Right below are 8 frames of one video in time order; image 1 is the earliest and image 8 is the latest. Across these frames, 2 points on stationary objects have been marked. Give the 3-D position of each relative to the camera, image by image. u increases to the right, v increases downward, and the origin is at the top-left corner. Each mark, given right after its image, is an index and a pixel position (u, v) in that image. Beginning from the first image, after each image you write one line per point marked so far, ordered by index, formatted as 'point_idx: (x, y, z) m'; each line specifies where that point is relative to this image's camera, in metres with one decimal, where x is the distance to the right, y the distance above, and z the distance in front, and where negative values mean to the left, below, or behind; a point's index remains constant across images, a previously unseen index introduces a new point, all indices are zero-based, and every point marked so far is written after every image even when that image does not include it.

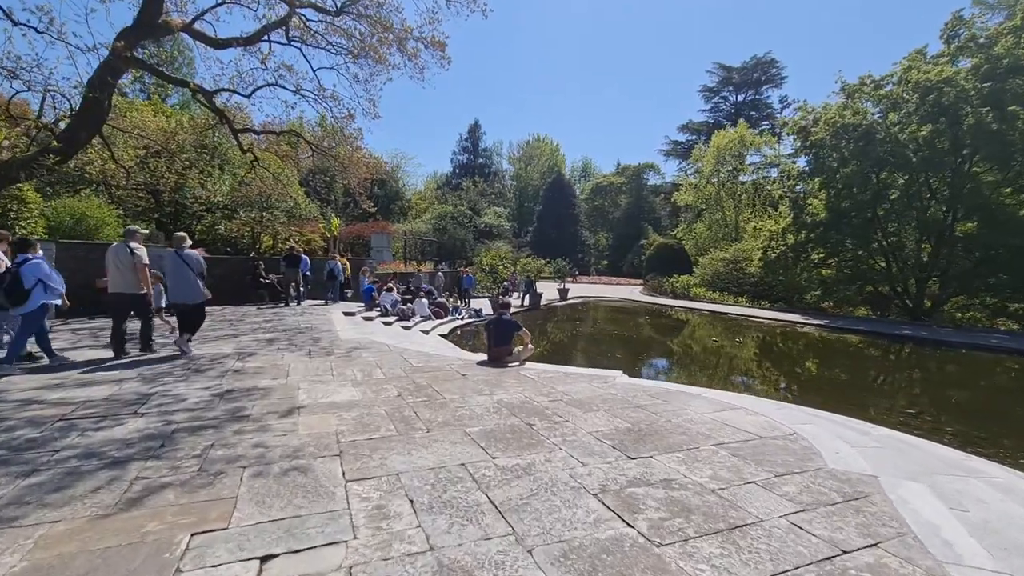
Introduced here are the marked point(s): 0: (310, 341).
0: (-2.5, -0.7, +6.2) m
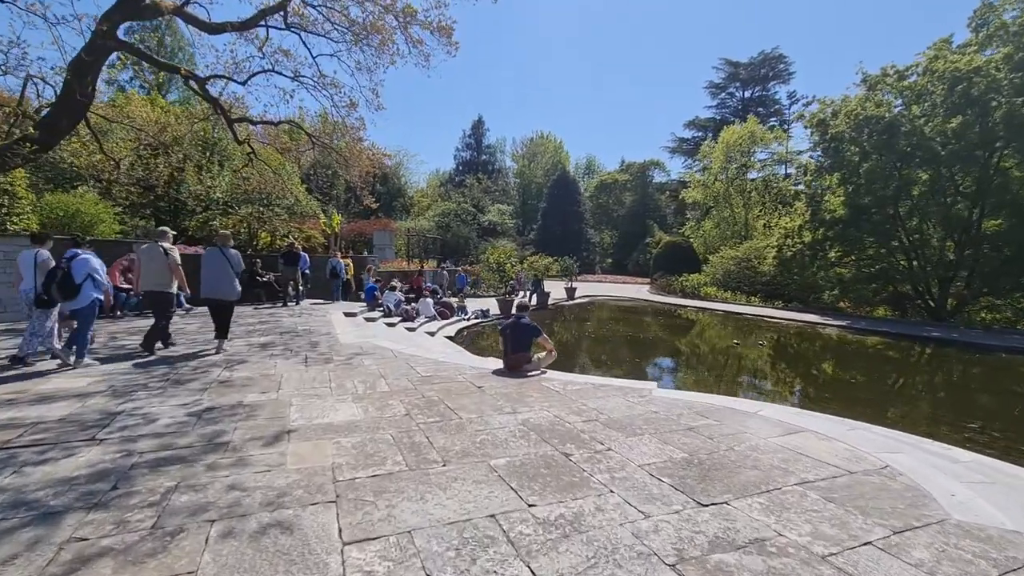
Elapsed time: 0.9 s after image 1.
0: (-2.3, -0.7, +5.6) m
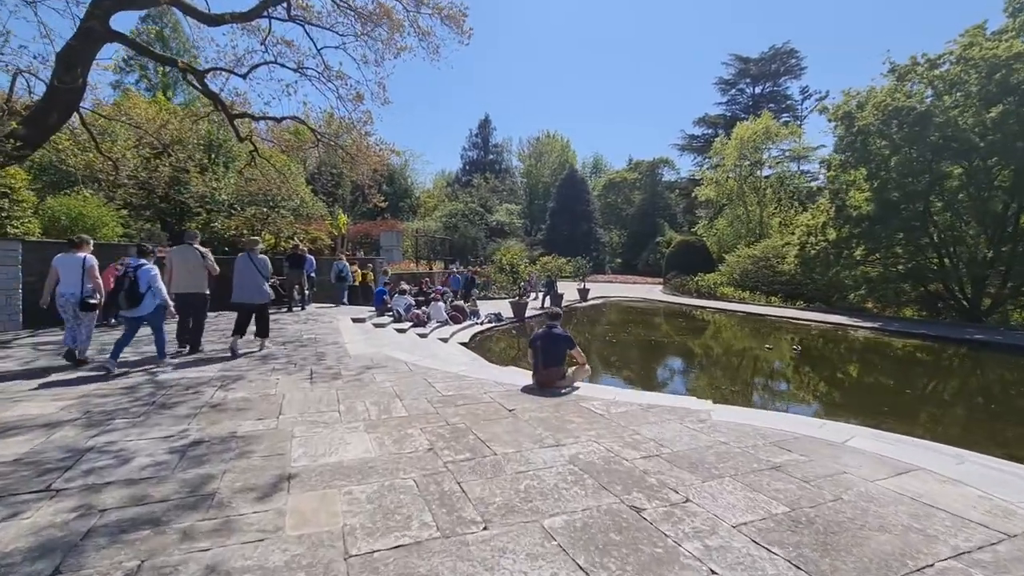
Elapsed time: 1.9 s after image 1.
0: (-2.1, -0.7, +5.1) m
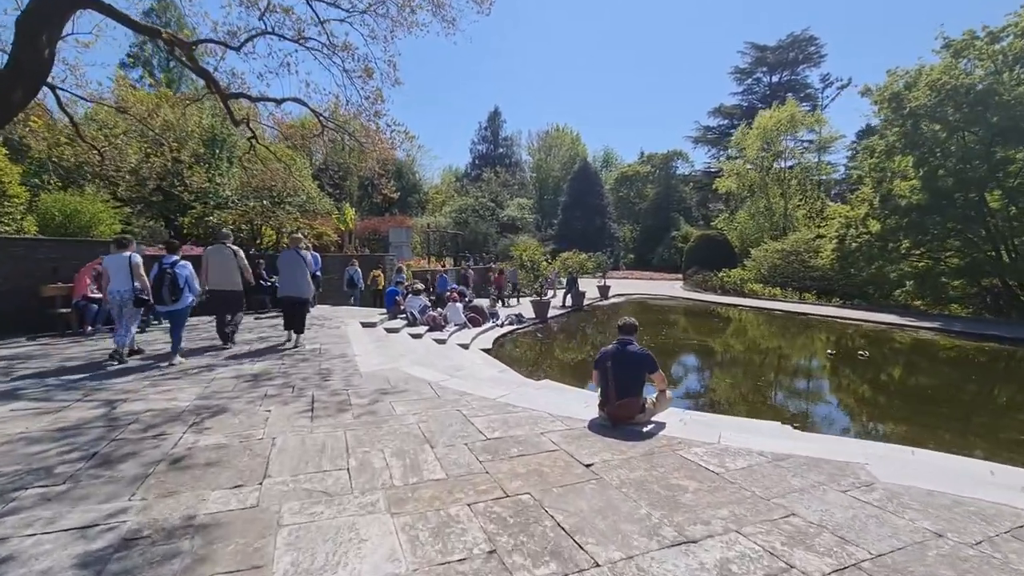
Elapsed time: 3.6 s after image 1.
0: (-1.6, -0.8, +4.2) m
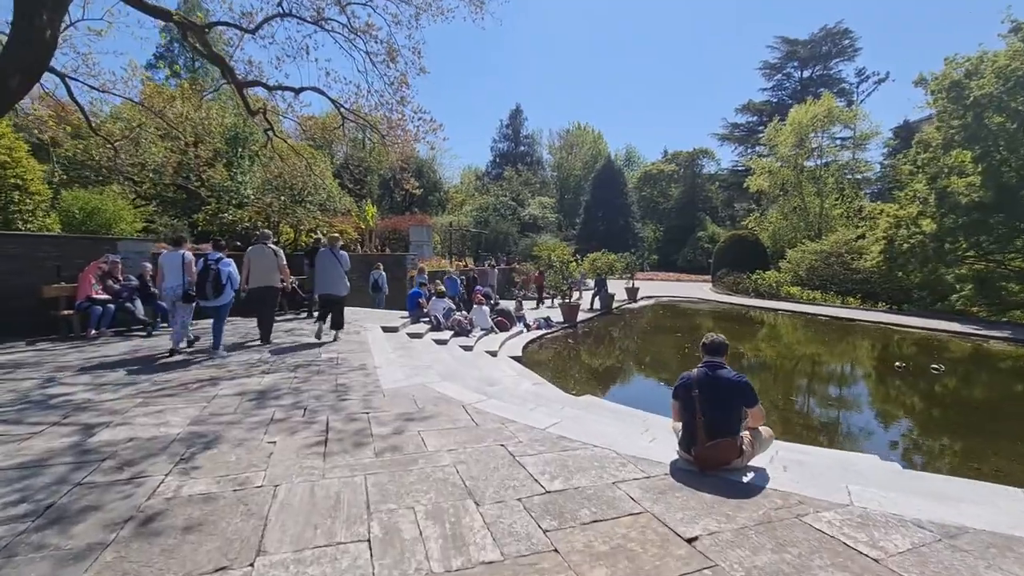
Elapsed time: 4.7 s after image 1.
0: (-1.3, -0.8, +3.6) m
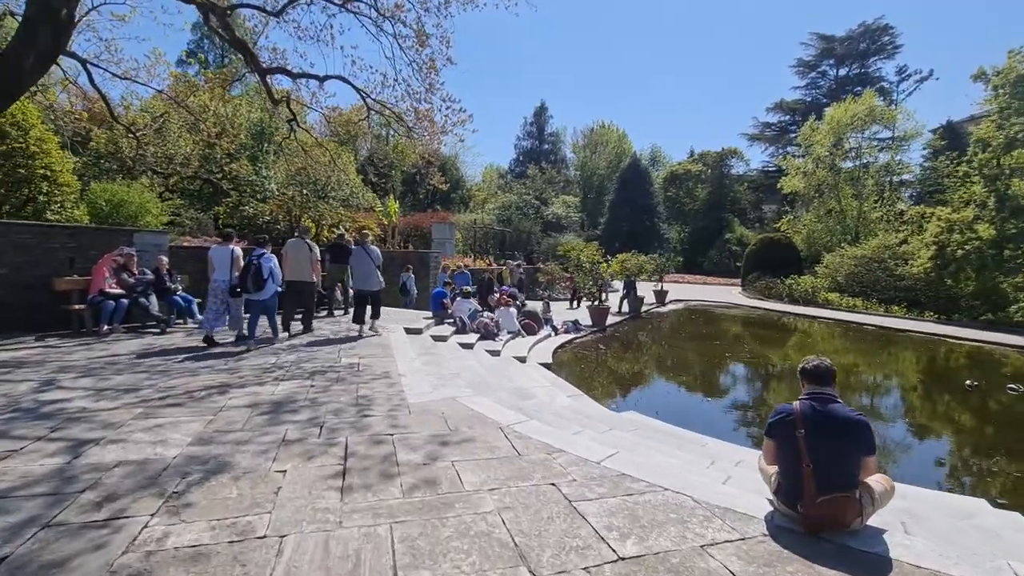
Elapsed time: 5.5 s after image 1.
0: (-1.0, -0.8, +3.2) m
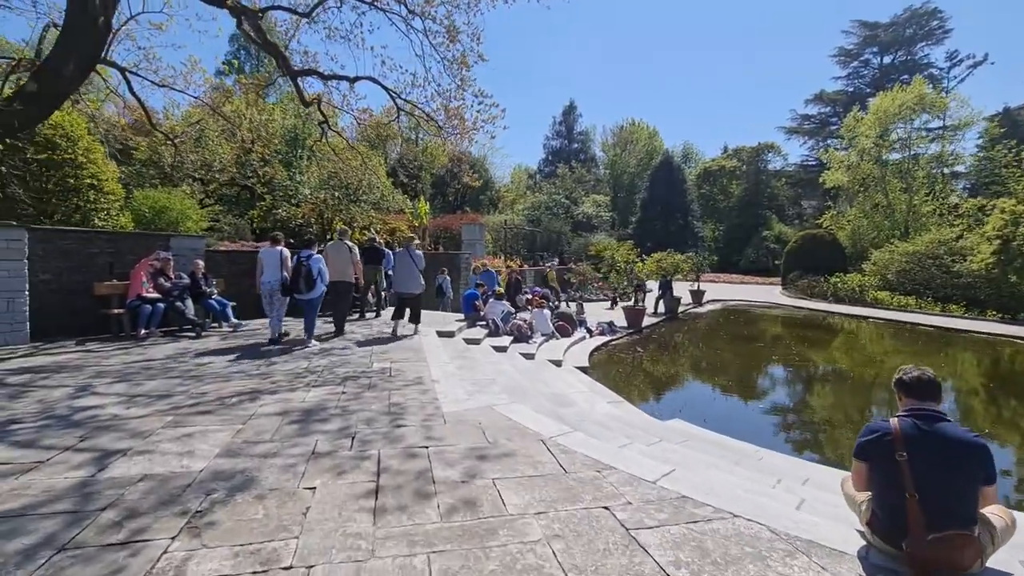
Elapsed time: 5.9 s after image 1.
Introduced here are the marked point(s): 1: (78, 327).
0: (-0.8, -0.8, +3.0) m
1: (-4.9, -0.4, +5.6) m
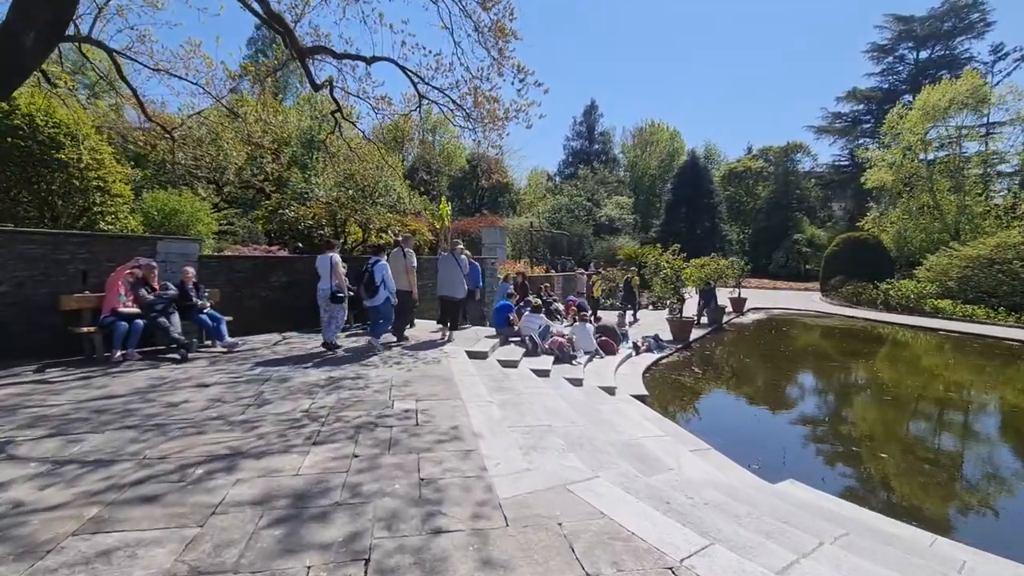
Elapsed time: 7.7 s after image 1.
0: (-0.4, -0.9, +2.0) m
1: (-4.4, -0.6, +4.7) m
